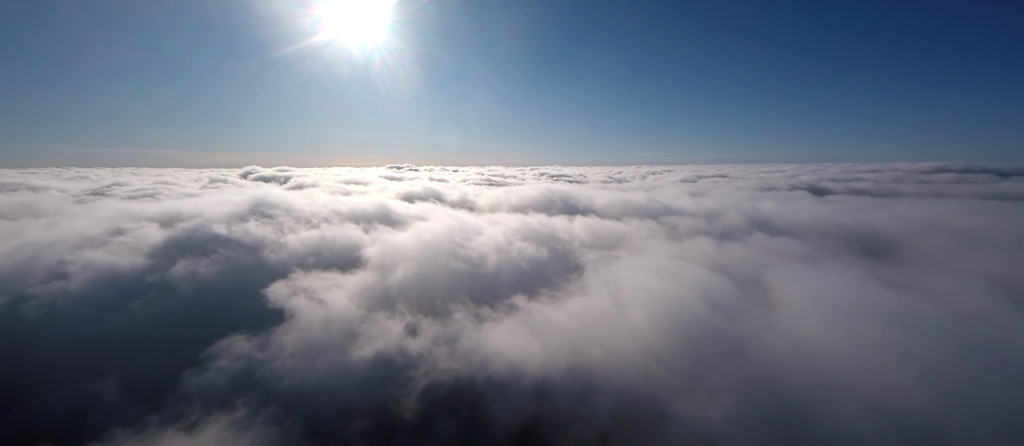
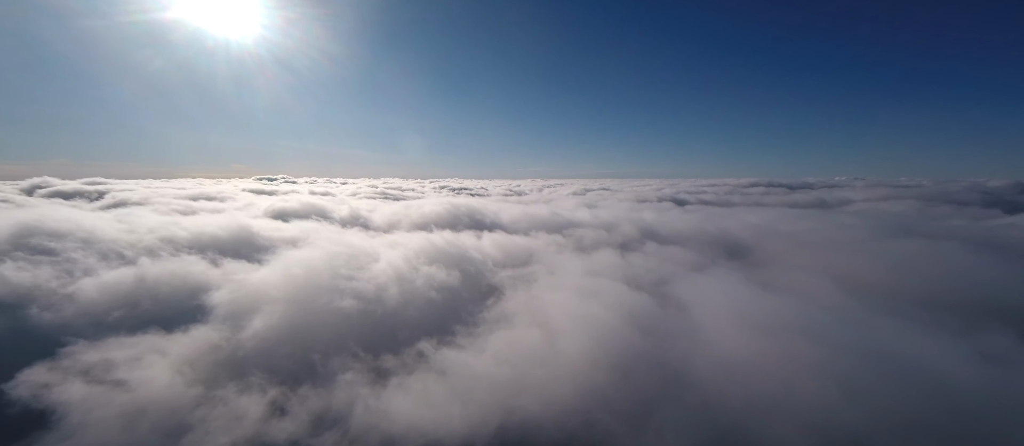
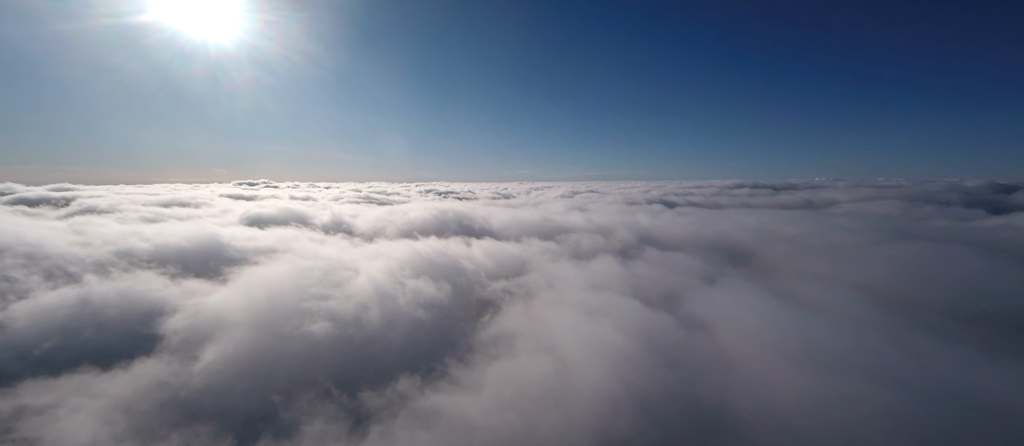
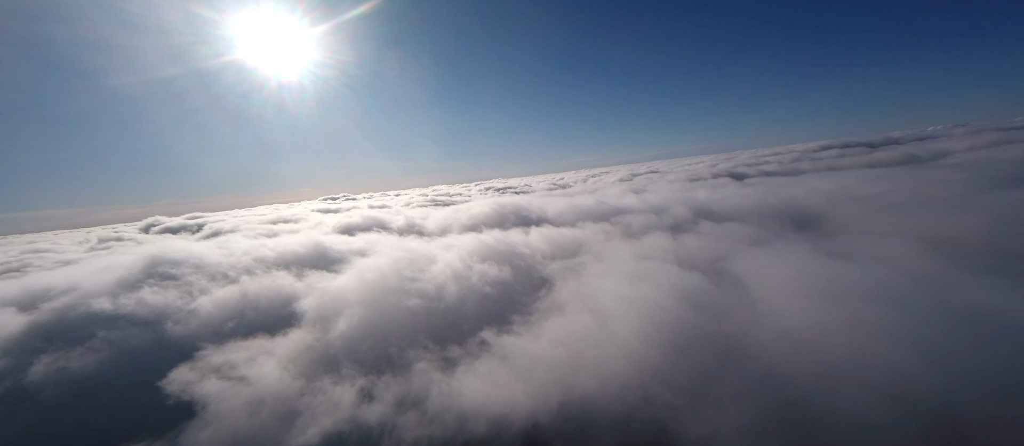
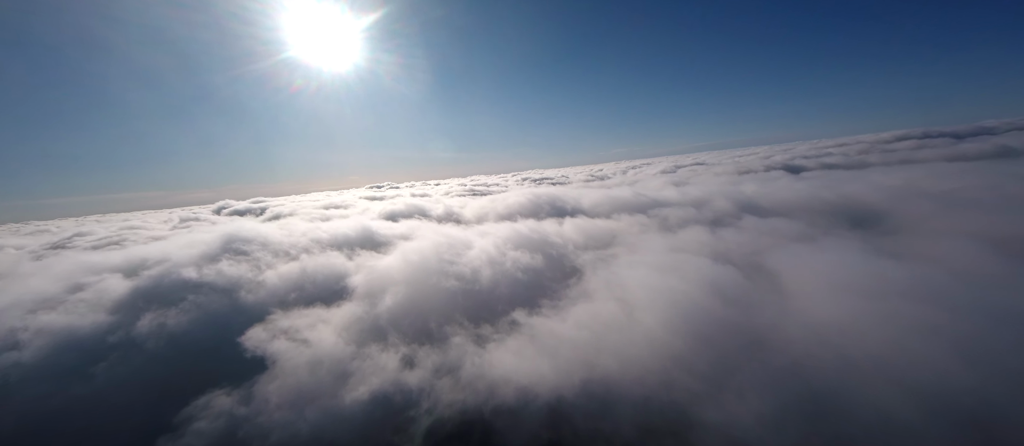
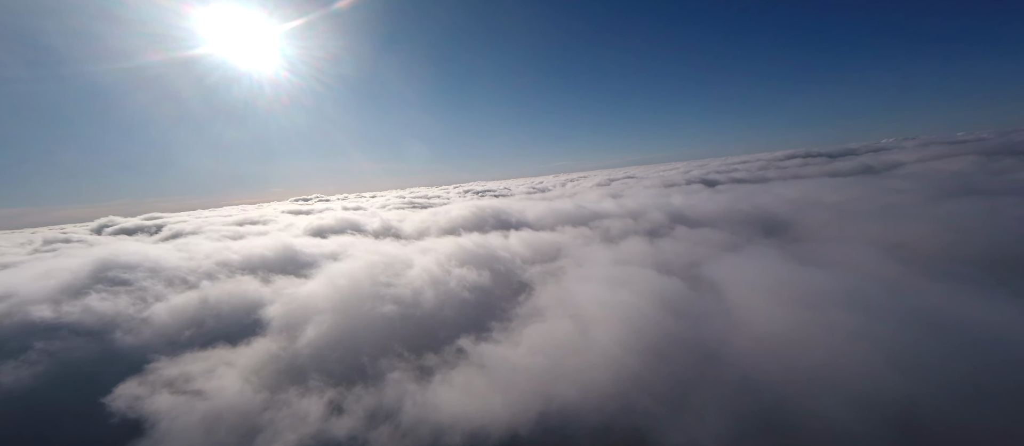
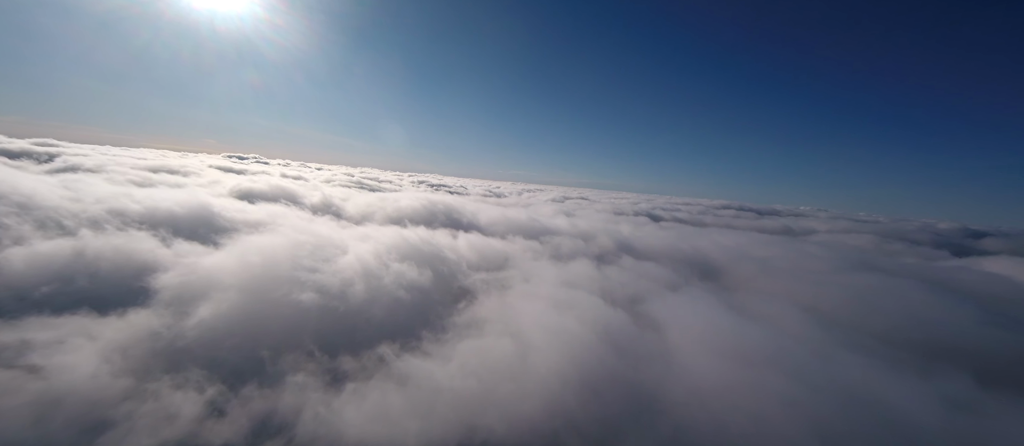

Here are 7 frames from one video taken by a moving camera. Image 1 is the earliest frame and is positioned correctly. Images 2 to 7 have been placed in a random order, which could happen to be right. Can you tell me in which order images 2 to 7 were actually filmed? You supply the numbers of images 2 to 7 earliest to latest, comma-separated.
5, 4, 6, 2, 7, 3
